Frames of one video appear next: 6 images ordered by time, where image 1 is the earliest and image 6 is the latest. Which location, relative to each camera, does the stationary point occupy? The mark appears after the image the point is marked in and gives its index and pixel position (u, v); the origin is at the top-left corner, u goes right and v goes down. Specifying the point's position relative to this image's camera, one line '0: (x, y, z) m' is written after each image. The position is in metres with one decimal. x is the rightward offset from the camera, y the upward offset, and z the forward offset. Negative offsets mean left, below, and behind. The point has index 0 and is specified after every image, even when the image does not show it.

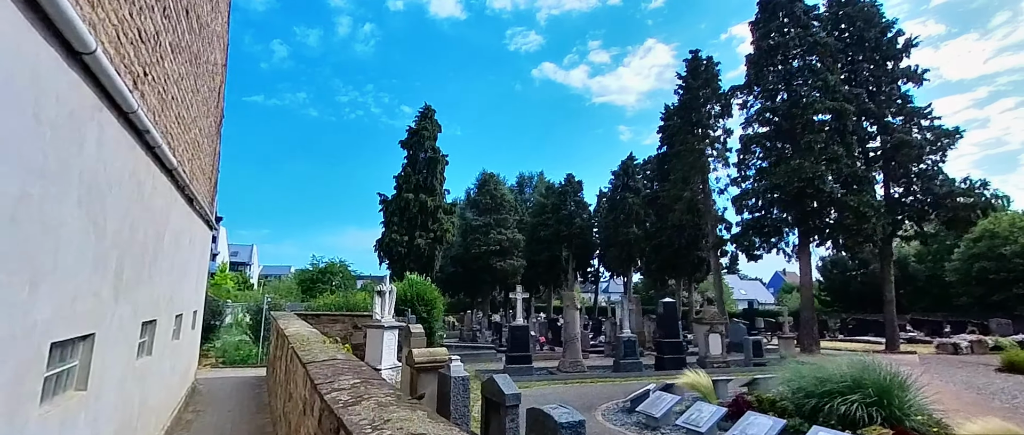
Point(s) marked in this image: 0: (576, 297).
0: (+1.8, -2.3, +13.4) m
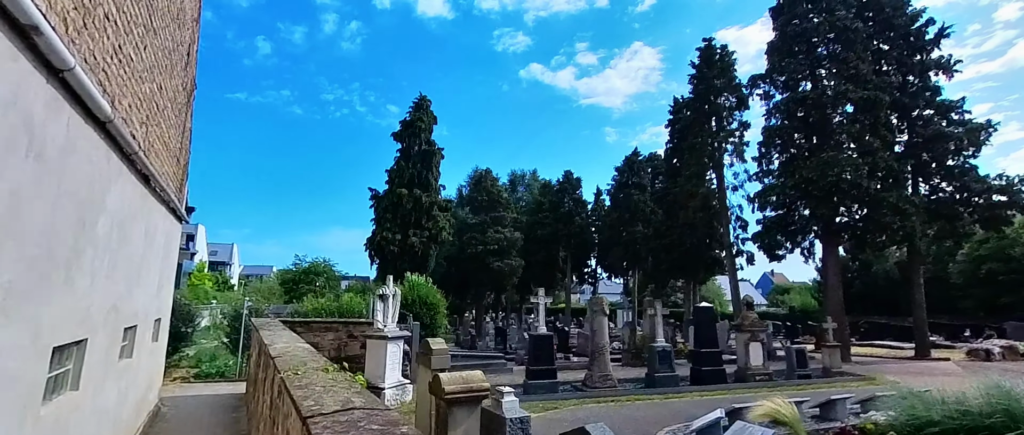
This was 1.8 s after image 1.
0: (+2.3, -2.1, +11.8) m
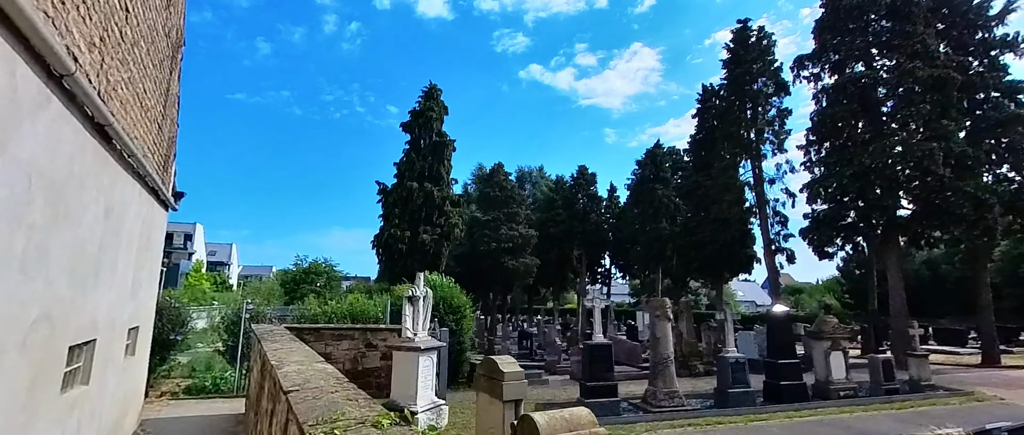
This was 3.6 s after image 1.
0: (+3.3, -1.8, +10.0) m
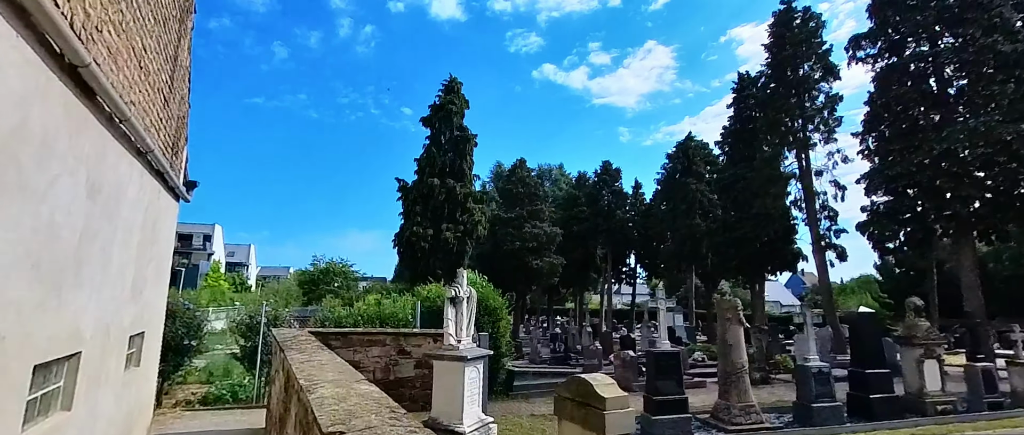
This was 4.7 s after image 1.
0: (+4.2, -1.6, +8.8) m
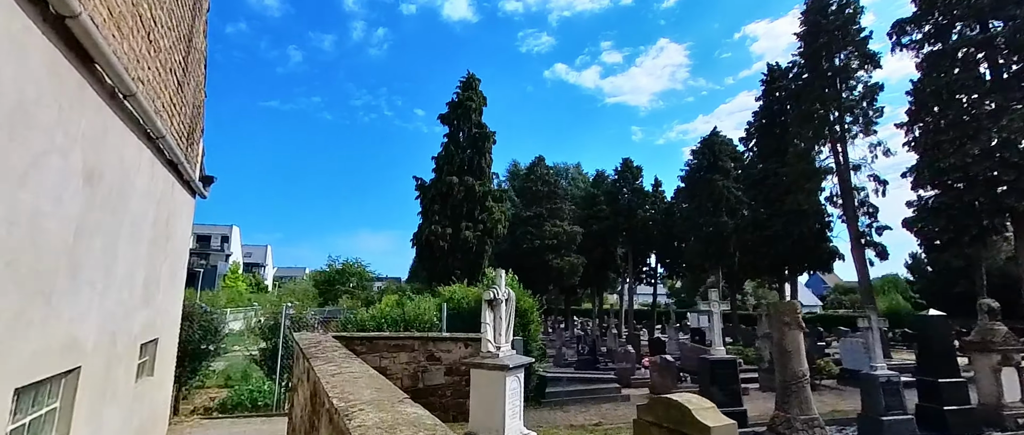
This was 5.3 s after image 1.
0: (+4.8, -1.5, +8.0) m
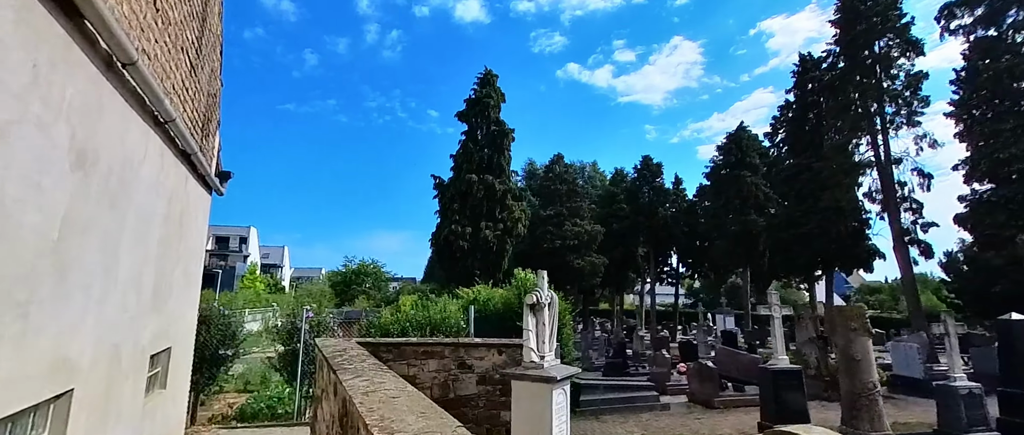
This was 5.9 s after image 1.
0: (+5.4, -1.4, +7.3) m
